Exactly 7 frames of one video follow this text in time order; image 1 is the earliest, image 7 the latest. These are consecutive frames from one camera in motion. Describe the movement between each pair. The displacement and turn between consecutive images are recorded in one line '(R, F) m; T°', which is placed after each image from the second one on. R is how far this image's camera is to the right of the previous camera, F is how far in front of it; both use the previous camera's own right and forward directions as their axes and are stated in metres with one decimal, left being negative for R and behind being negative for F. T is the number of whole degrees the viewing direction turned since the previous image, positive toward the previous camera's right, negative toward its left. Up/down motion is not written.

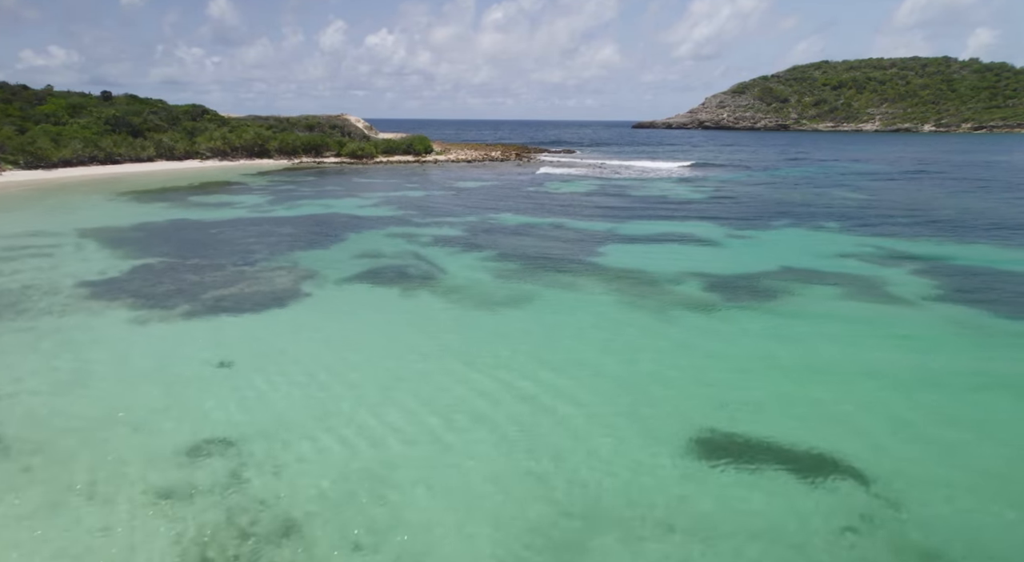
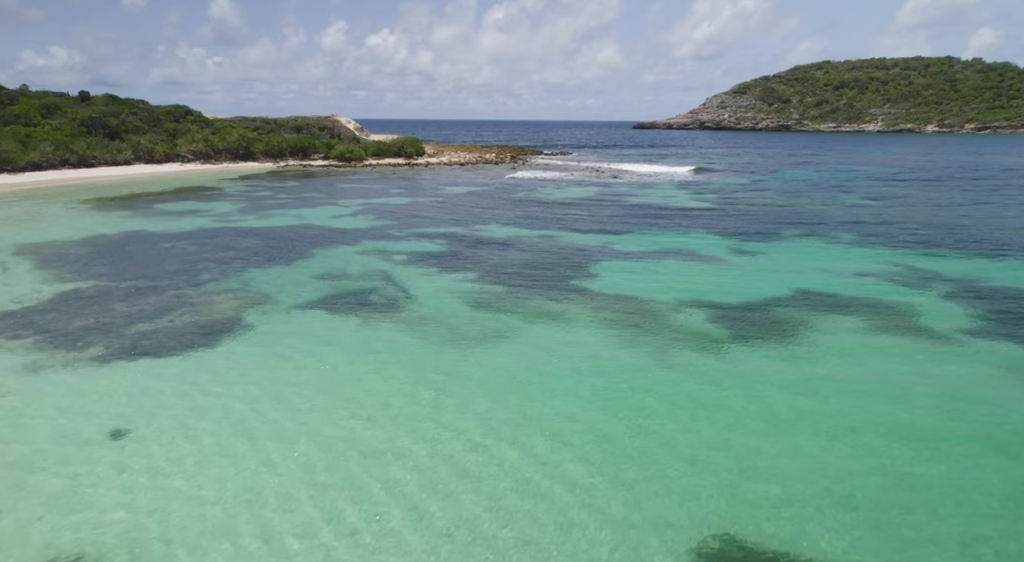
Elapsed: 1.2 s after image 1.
(+0.6, +2.4) m; 0°
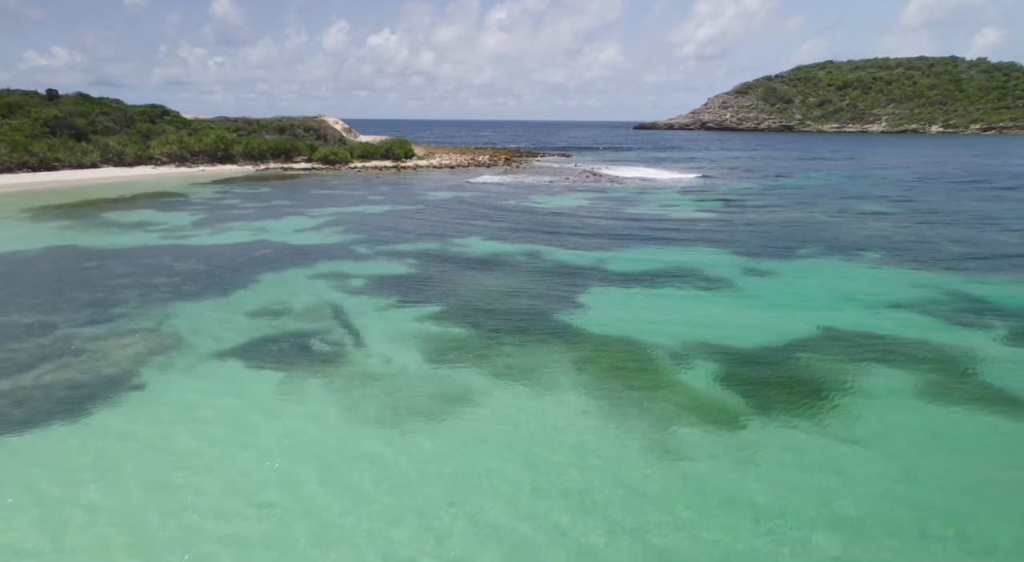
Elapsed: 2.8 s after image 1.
(+0.7, +3.3) m; 0°
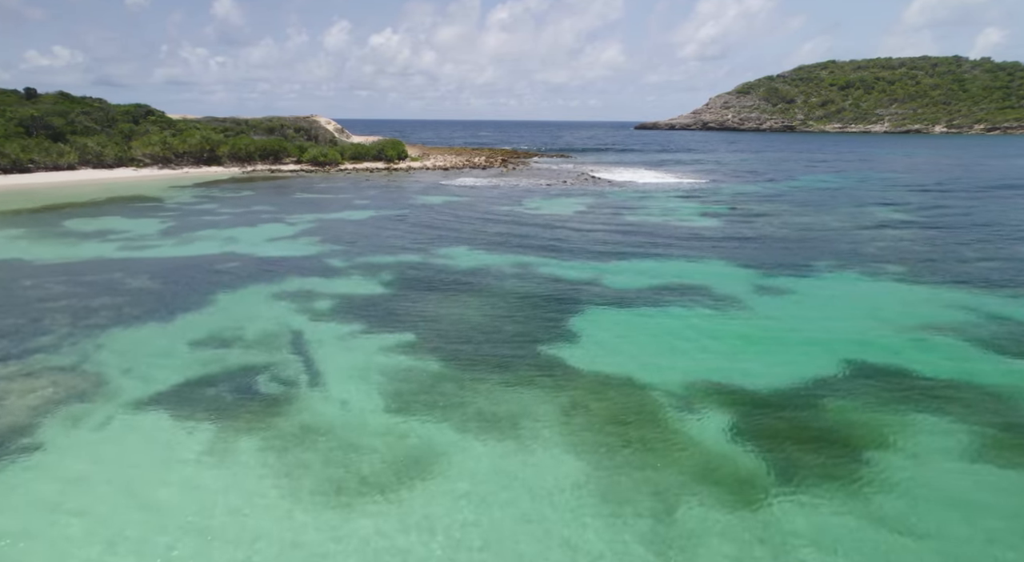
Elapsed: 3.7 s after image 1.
(+0.4, +2.1) m; 0°
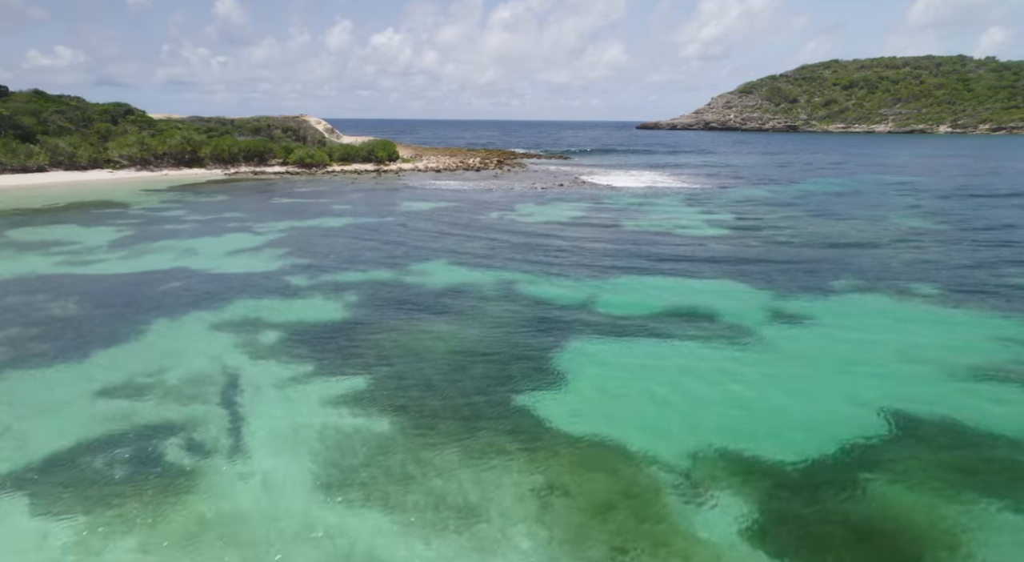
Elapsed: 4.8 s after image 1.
(+0.5, +2.5) m; 0°
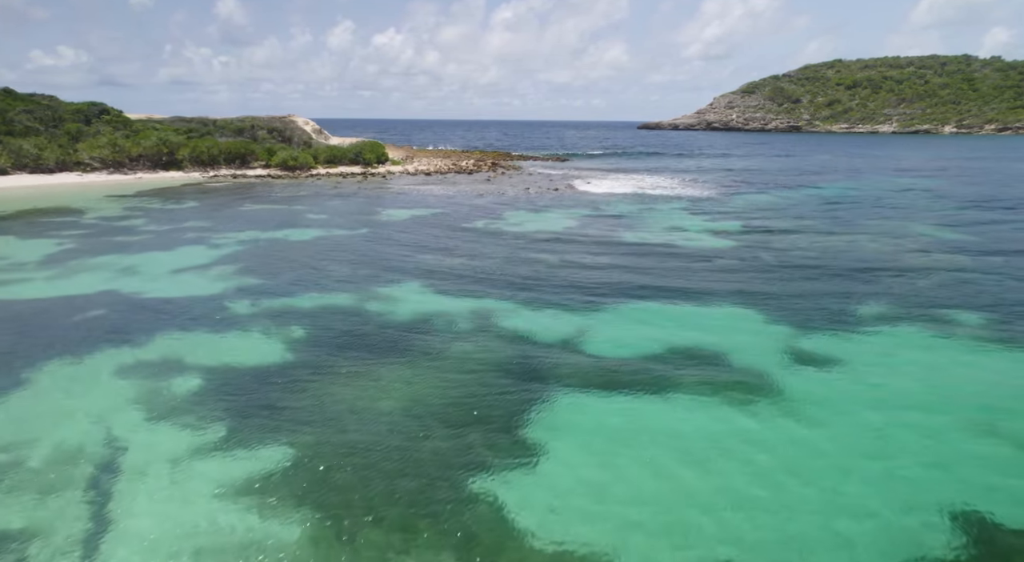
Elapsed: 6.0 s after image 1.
(+0.6, +2.7) m; 0°
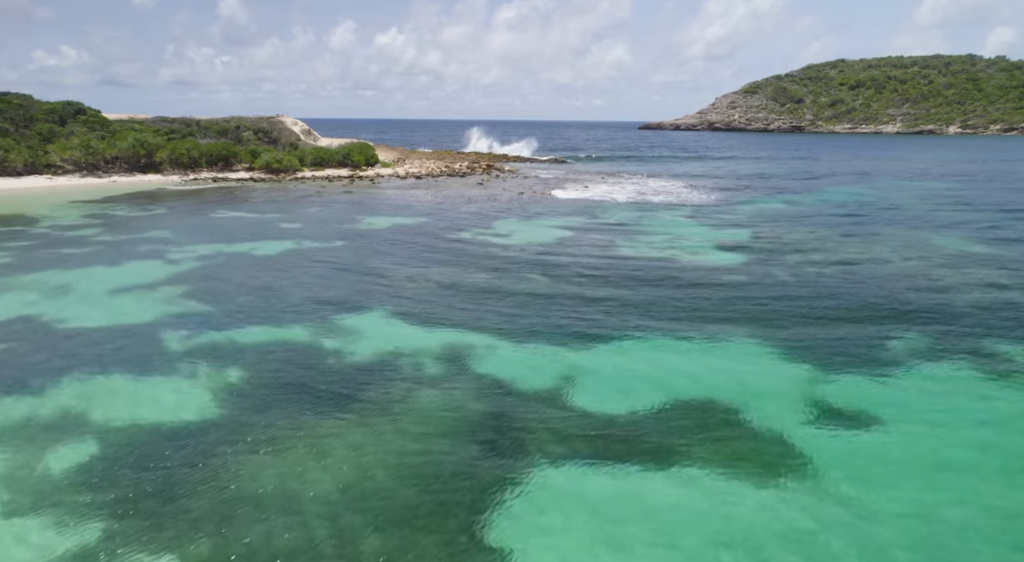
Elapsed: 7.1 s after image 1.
(+0.5, +2.4) m; 0°
